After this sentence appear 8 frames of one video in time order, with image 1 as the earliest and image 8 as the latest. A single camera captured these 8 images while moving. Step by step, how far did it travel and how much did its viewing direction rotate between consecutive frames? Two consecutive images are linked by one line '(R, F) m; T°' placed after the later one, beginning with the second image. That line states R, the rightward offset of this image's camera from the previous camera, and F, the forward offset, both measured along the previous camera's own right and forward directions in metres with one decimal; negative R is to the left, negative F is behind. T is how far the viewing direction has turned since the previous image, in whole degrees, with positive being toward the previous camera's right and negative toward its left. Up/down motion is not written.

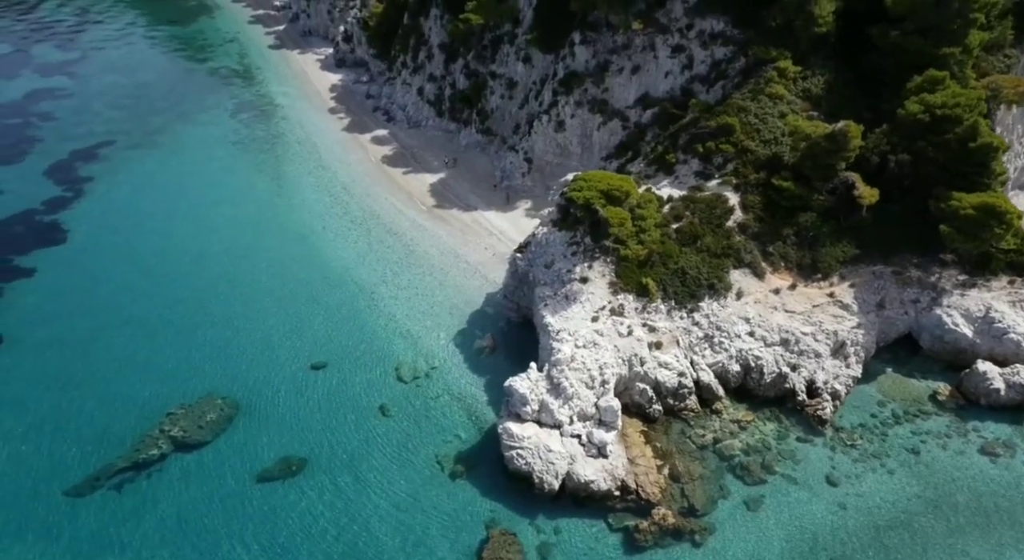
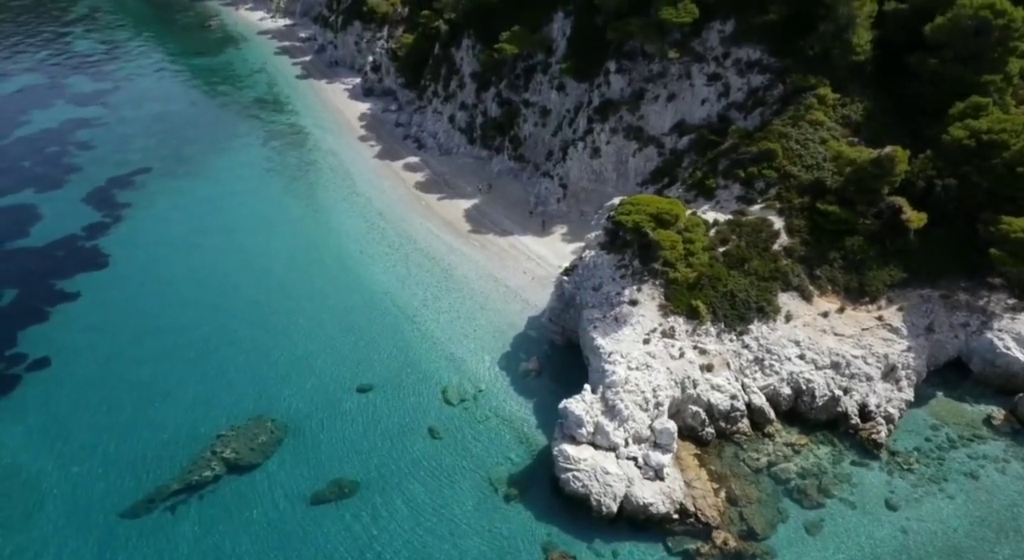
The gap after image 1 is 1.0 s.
(-1.8, -0.2) m; 0°
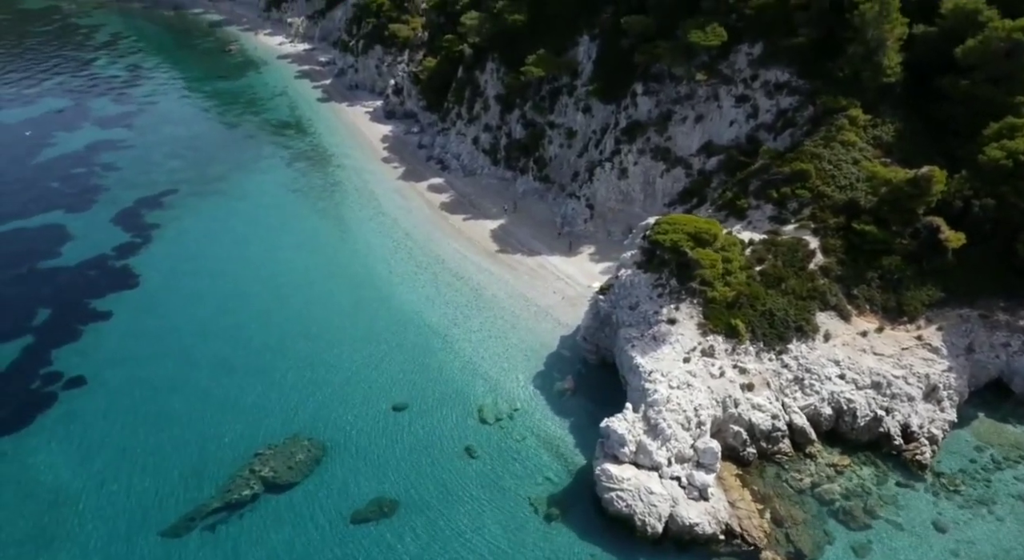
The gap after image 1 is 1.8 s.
(-1.3, -0.1) m; 0°
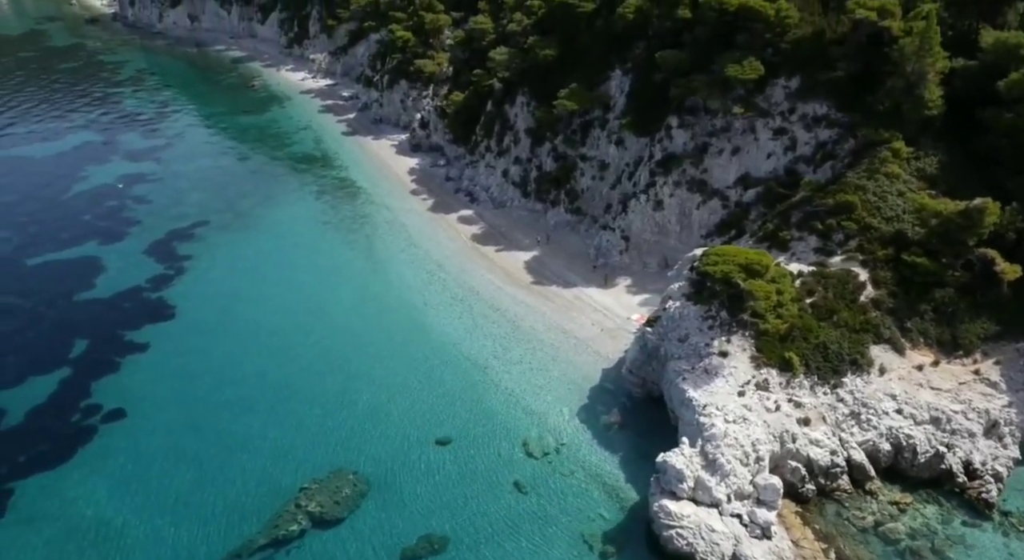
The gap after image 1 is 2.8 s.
(-1.8, +0.1) m; 0°
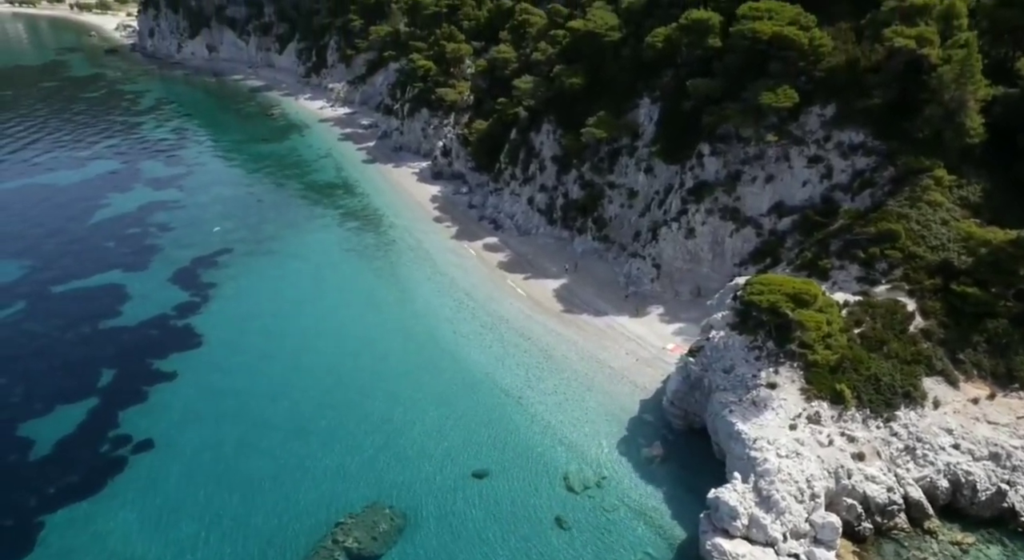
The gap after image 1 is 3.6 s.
(-1.4, +0.4) m; 0°
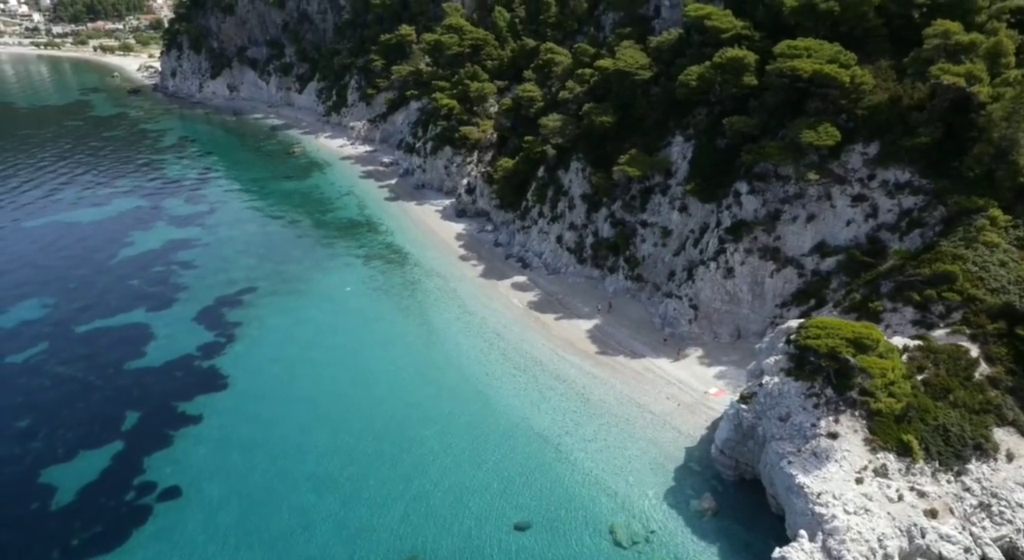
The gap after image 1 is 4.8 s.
(-1.4, +0.8) m; -1°
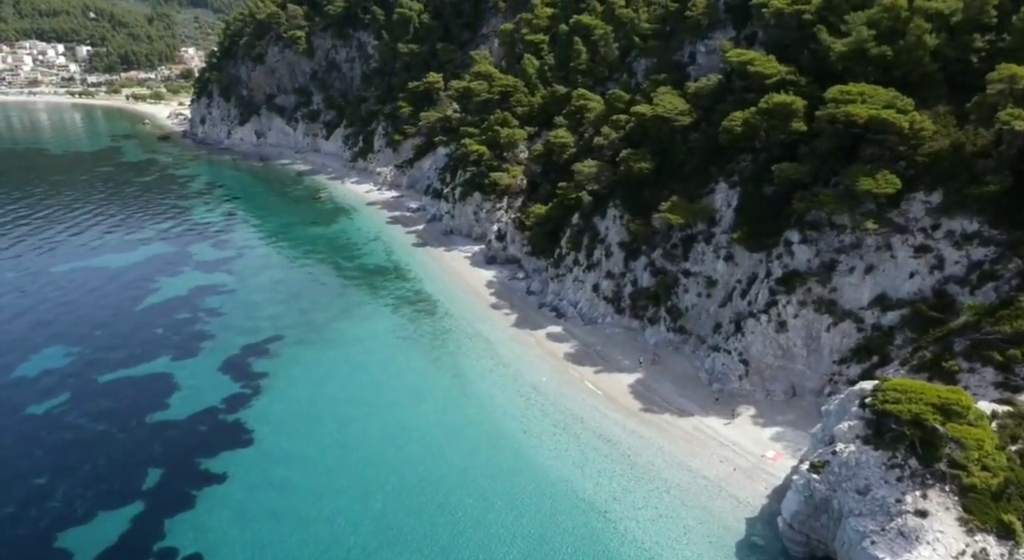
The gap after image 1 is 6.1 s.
(-1.3, +1.5) m; -1°
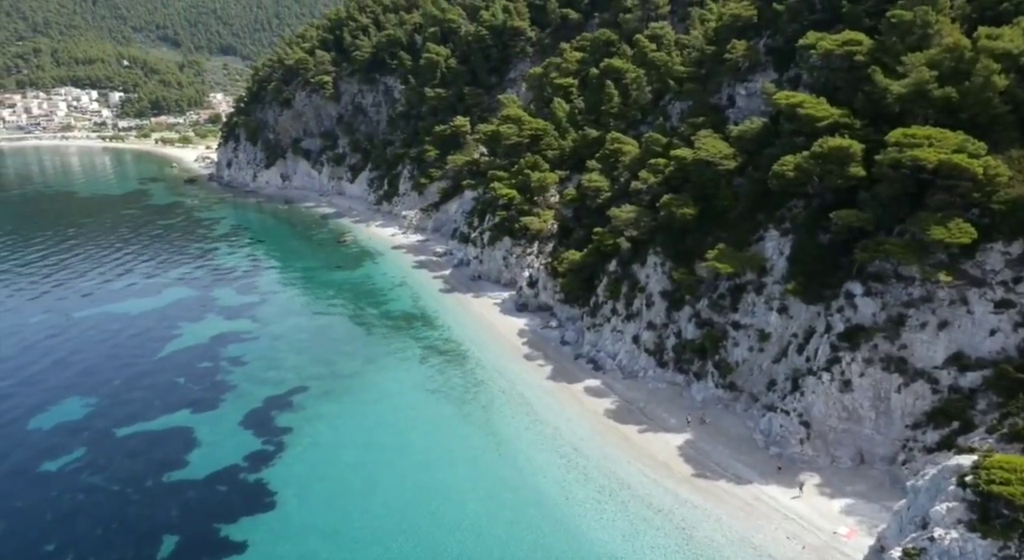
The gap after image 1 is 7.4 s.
(-1.2, +1.9) m; -2°
